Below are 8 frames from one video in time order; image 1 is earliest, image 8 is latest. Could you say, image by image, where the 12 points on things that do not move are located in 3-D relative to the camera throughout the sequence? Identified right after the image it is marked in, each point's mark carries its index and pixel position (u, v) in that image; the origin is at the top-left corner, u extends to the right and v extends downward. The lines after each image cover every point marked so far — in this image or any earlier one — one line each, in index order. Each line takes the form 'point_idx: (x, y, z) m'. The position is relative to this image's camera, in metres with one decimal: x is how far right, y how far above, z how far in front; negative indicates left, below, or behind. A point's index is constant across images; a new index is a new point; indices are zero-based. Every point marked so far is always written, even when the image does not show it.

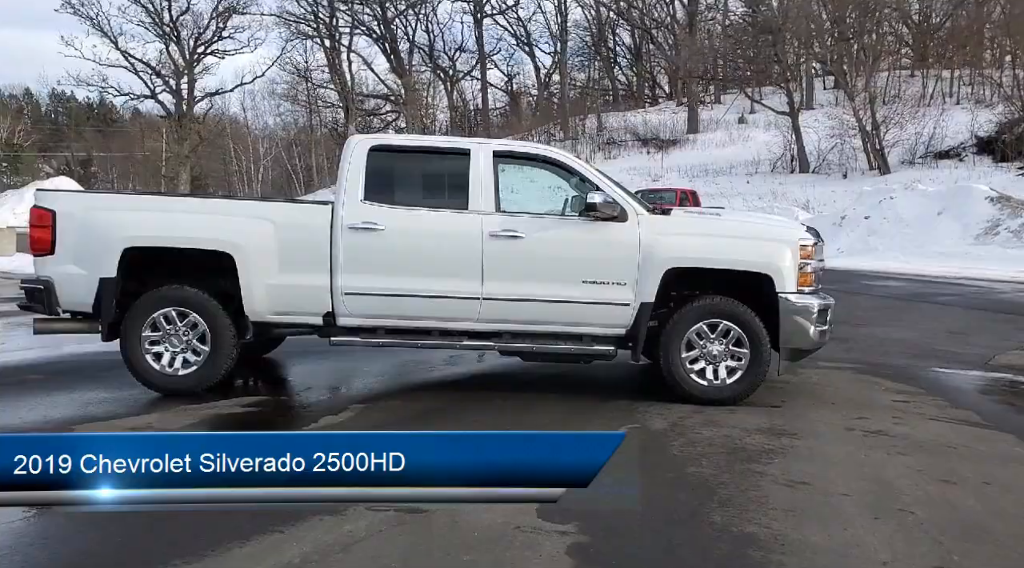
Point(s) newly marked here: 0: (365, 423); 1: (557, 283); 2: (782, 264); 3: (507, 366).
0: (-1.0, -1.0, +6.0) m
1: (+0.4, 0.0, +6.7) m
2: (+2.1, +0.2, +6.6) m
3: (-0.1, -0.8, +8.2) m
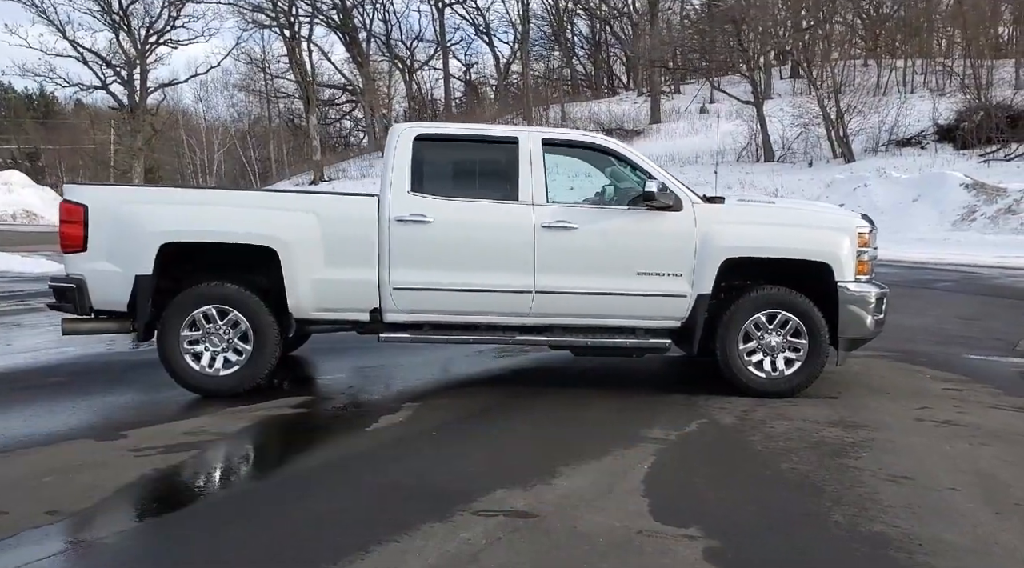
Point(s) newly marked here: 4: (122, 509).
0: (-0.6, -0.9, +5.8) m
1: (+0.8, +0.1, +6.5) m
2: (+2.5, +0.2, +6.5) m
3: (+0.3, -0.7, +8.0) m
4: (-1.8, -1.0, +3.9) m
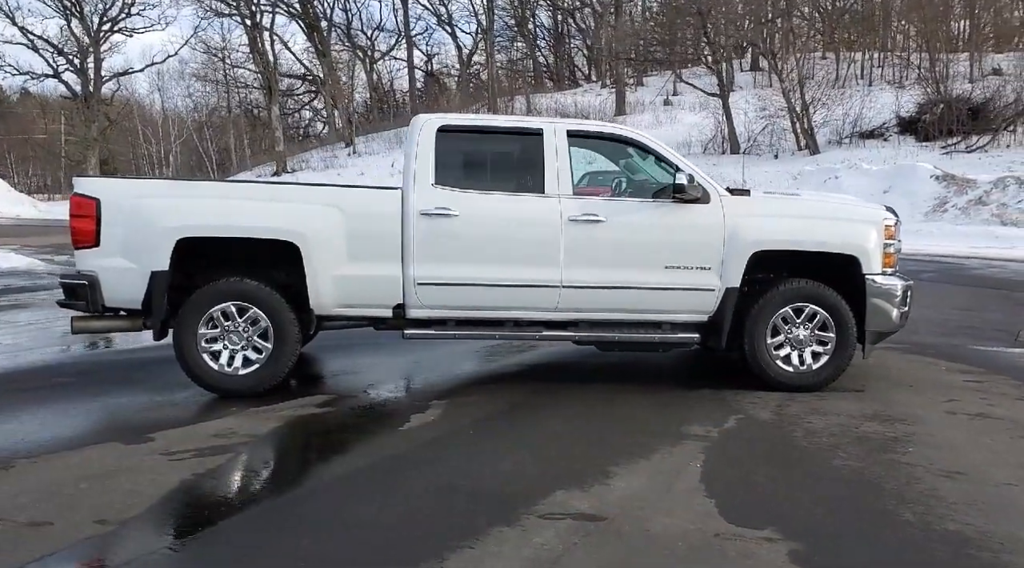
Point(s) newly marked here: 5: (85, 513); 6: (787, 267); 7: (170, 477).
0: (-0.4, -0.9, +5.6) m
1: (+1.0, +0.1, +6.4) m
2: (+2.7, +0.3, +6.4) m
3: (+0.4, -0.7, +7.9) m
4: (-1.5, -1.0, +3.8) m
5: (-1.9, -1.0, +3.7) m
6: (+2.2, +0.1, +6.7) m
7: (-1.7, -1.0, +4.3) m
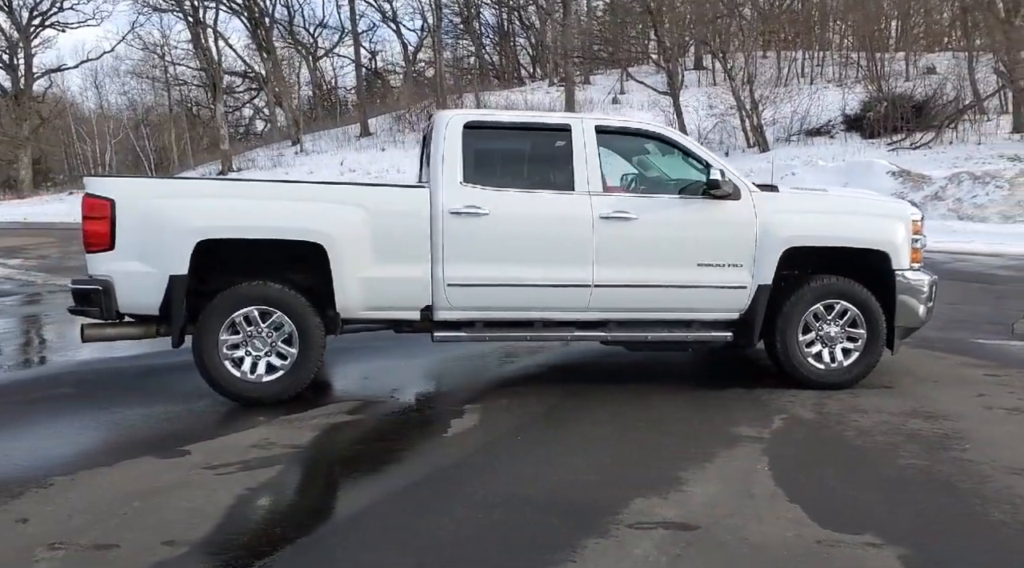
0: (-0.1, -0.9, +5.5) m
1: (+1.2, +0.1, +6.3) m
2: (+2.9, +0.3, +6.4) m
3: (+0.5, -0.7, +7.8) m
4: (-1.1, -1.0, +3.5) m
5: (-1.5, -1.0, +3.5) m
6: (+2.4, +0.2, +6.7) m
7: (-1.4, -1.0, +4.0) m
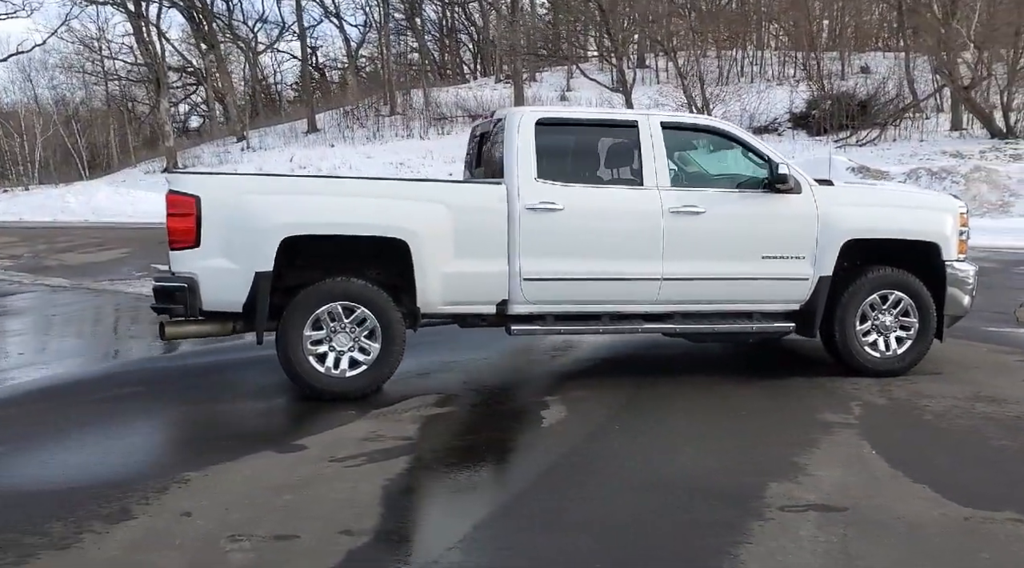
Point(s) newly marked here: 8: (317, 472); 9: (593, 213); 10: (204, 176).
0: (+0.5, -0.9, +5.6) m
1: (+1.7, +0.2, +6.5) m
2: (+3.4, +0.4, +6.7) m
3: (+1.0, -0.6, +8.0) m
4: (-0.4, -1.0, +3.6) m
5: (-0.8, -1.0, +3.5) m
6: (+2.9, +0.2, +7.0) m
7: (-0.7, -1.0, +4.1) m
8: (-1.0, -0.9, +4.3) m
9: (+0.6, +0.5, +6.2) m
10: (-2.0, +0.7, +5.7) m
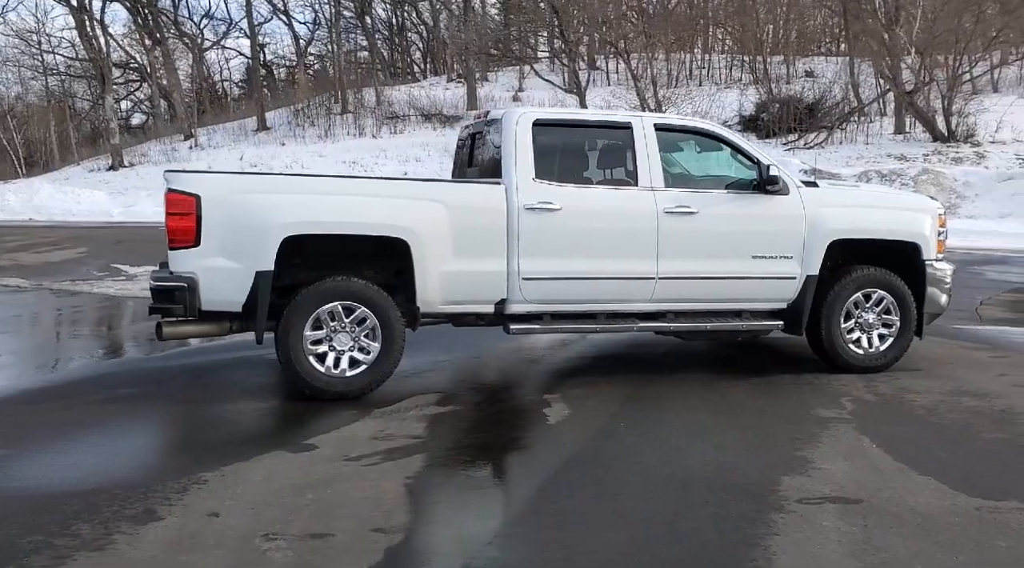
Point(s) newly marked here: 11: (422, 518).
0: (+0.5, -0.8, +5.7) m
1: (+1.7, +0.2, +6.6) m
2: (+3.3, +0.4, +6.9) m
3: (+0.9, -0.6, +8.1) m
4: (-0.3, -1.0, +3.7) m
5: (-0.7, -1.0, +3.6) m
6: (+2.8, +0.2, +7.2) m
7: (-0.6, -1.0, +4.1) m
8: (-0.9, -0.9, +4.3) m
9: (+0.6, +0.5, +6.3) m
10: (-2.0, +0.7, +5.6) m
11: (-0.4, -1.0, +3.7) m
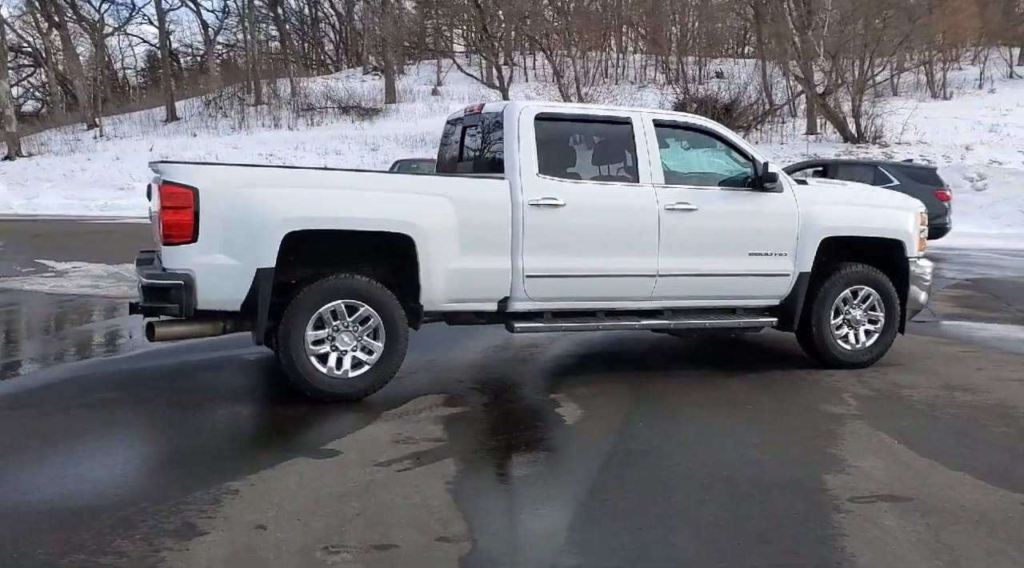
0: (+0.6, -0.8, +5.6) m
1: (+1.7, +0.2, +6.7) m
2: (+3.3, +0.4, +7.1) m
3: (+0.8, -0.6, +8.0) m
4: (-0.1, -1.0, +3.5) m
5: (-0.4, -1.0, +3.4) m
6: (+2.7, +0.3, +7.3) m
7: (-0.4, -1.0, +4.0) m
8: (-0.7, -0.9, +4.1) m
9: (+0.6, +0.5, +6.2) m
10: (-1.9, +0.7, +5.3) m
11: (-0.1, -1.0, +3.5) m
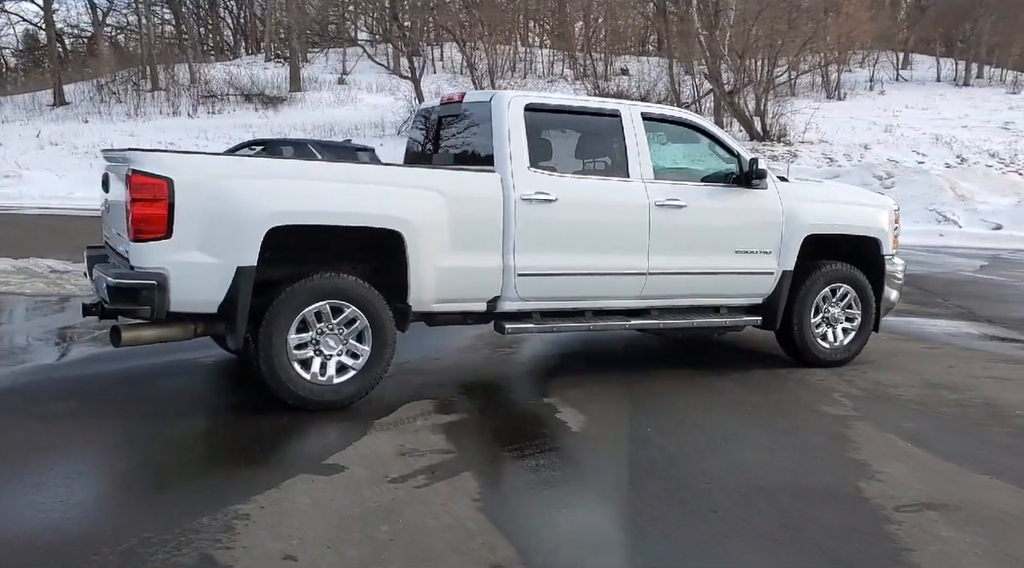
0: (+0.6, -0.8, +5.4) m
1: (+1.5, +0.2, +6.5) m
2: (+3.1, +0.4, +7.2) m
3: (+0.5, -0.5, +7.8) m
4: (+0.1, -1.0, +3.3) m
5: (-0.2, -1.0, +3.1) m
6: (+2.5, +0.3, +7.3) m
7: (-0.2, -1.0, +3.7) m
8: (-0.6, -0.9, +3.8) m
9: (+0.5, +0.5, +6.0) m
10: (-1.9, +0.7, +4.9) m
11: (+0.1, -1.0, +3.3) m
